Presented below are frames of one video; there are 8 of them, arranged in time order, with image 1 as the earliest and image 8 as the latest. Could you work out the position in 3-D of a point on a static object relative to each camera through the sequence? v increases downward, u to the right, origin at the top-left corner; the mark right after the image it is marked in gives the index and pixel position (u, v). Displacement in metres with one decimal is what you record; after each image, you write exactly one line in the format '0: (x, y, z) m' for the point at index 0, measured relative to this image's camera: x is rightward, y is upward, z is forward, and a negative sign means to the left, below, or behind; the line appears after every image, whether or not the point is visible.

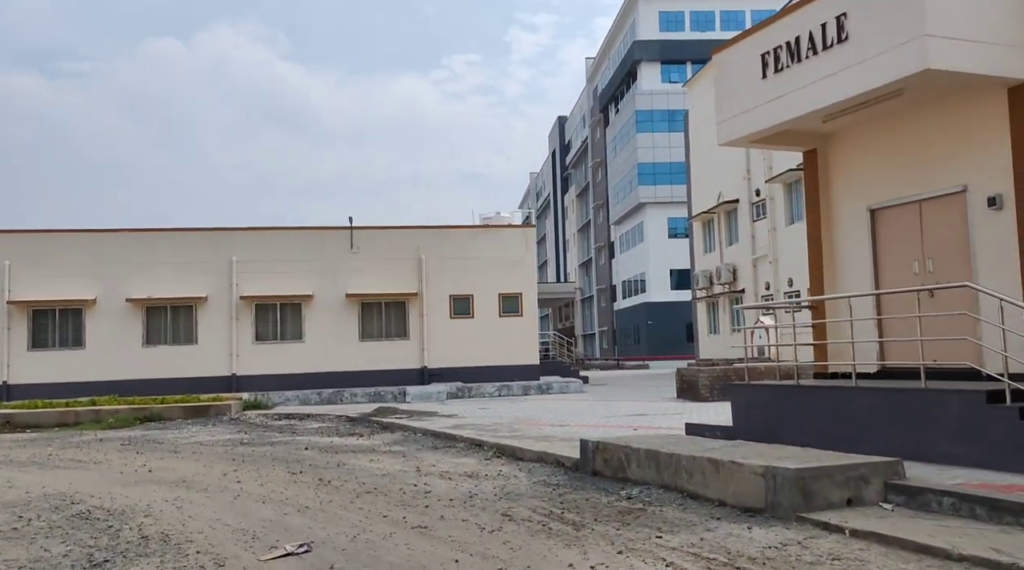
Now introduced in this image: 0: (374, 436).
0: (-2.4, -2.6, +16.2) m
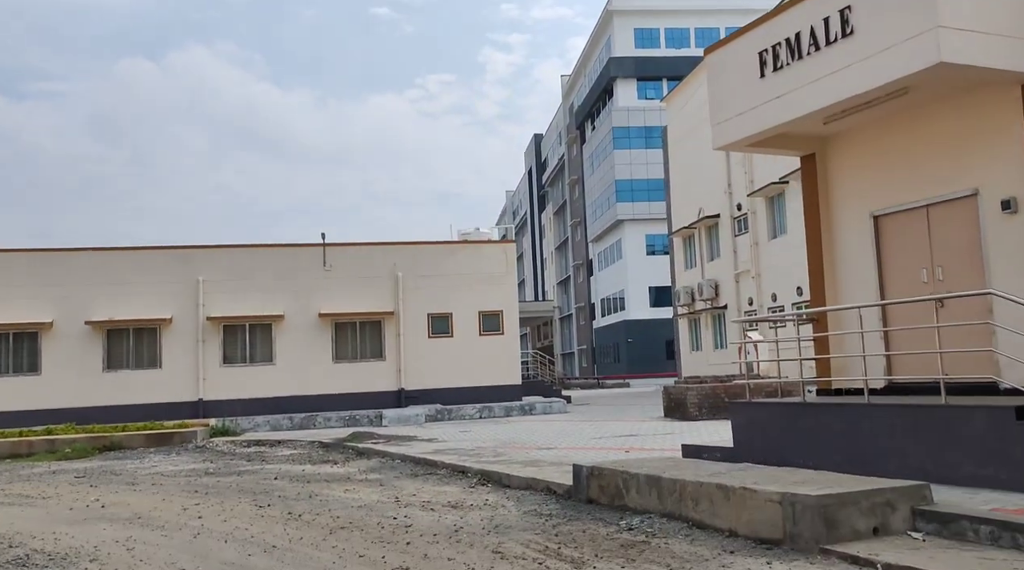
0: (-2.6, -2.9, +15.3) m
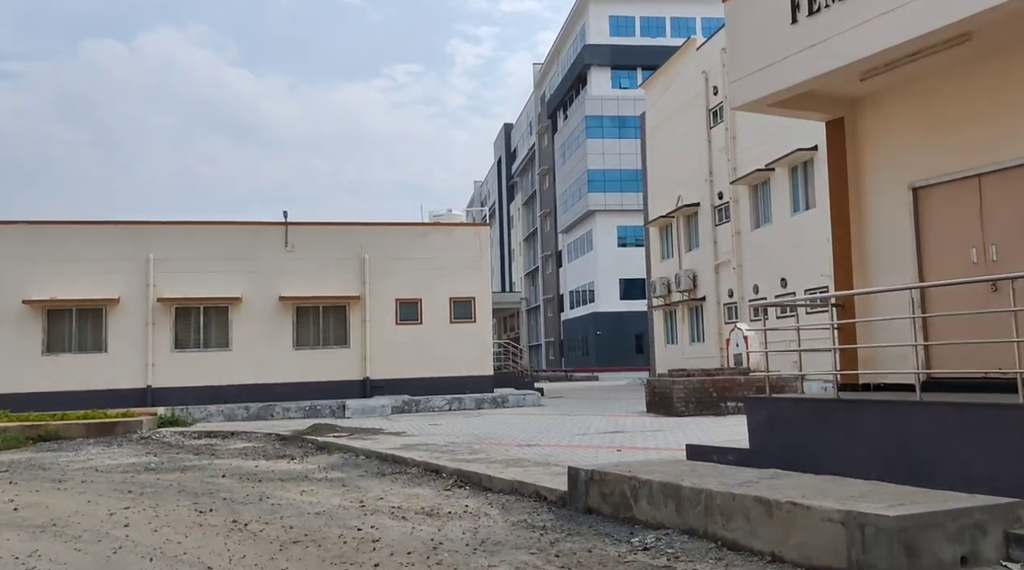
0: (-3.0, -2.6, +13.8) m
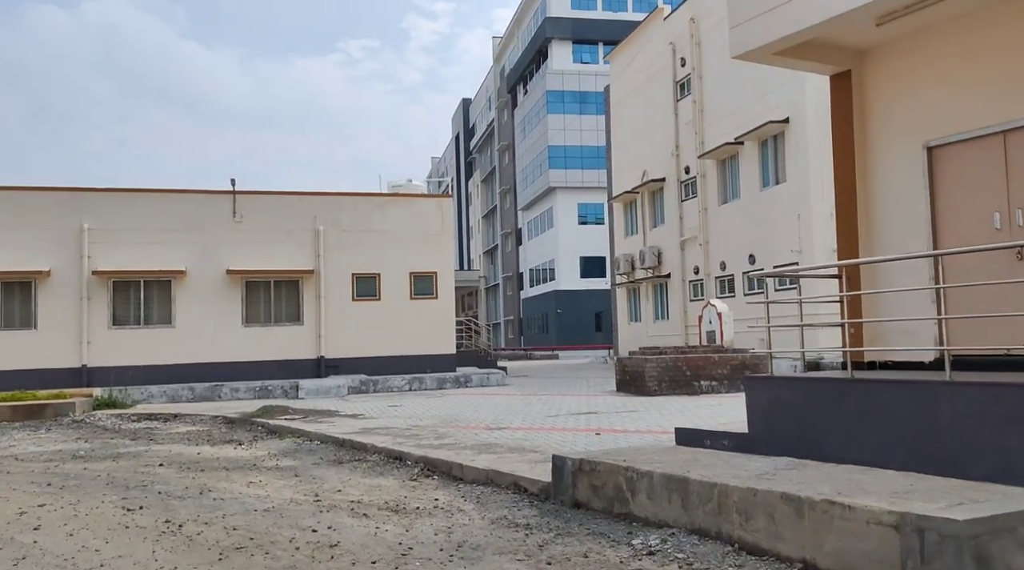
0: (-3.4, -2.1, +12.7) m
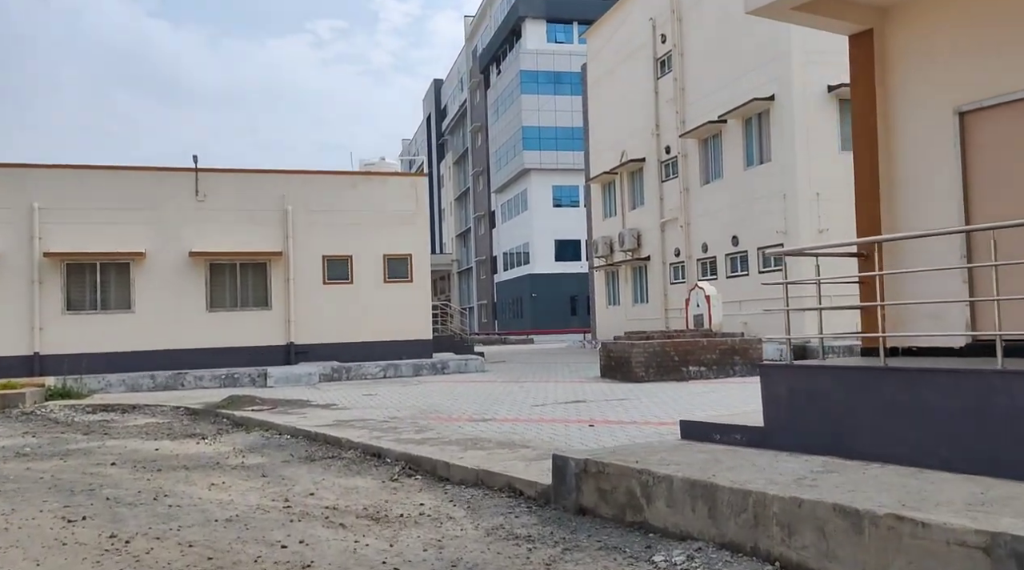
0: (-3.6, -1.9, +11.8) m
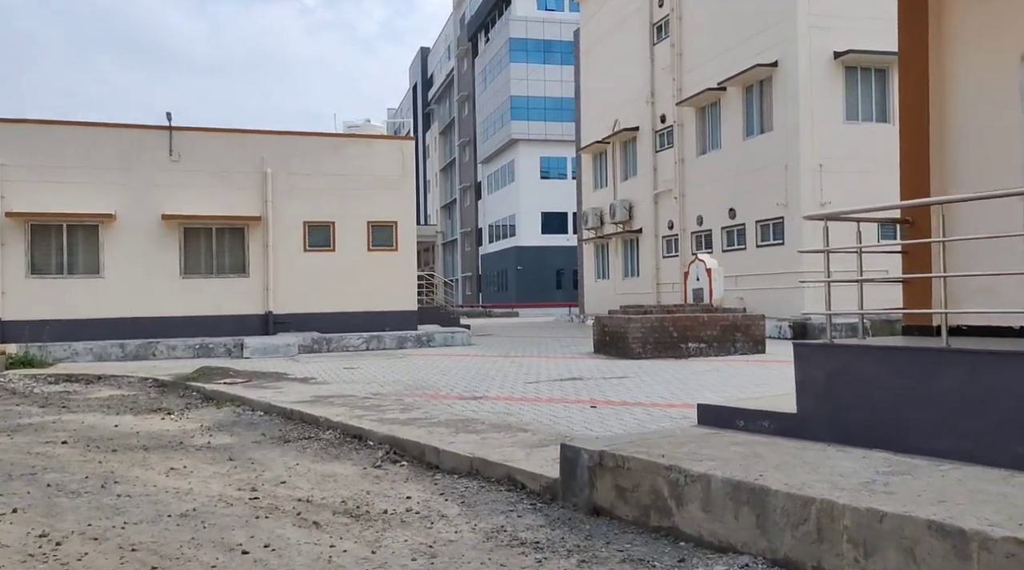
0: (-3.7, -1.5, +10.8) m
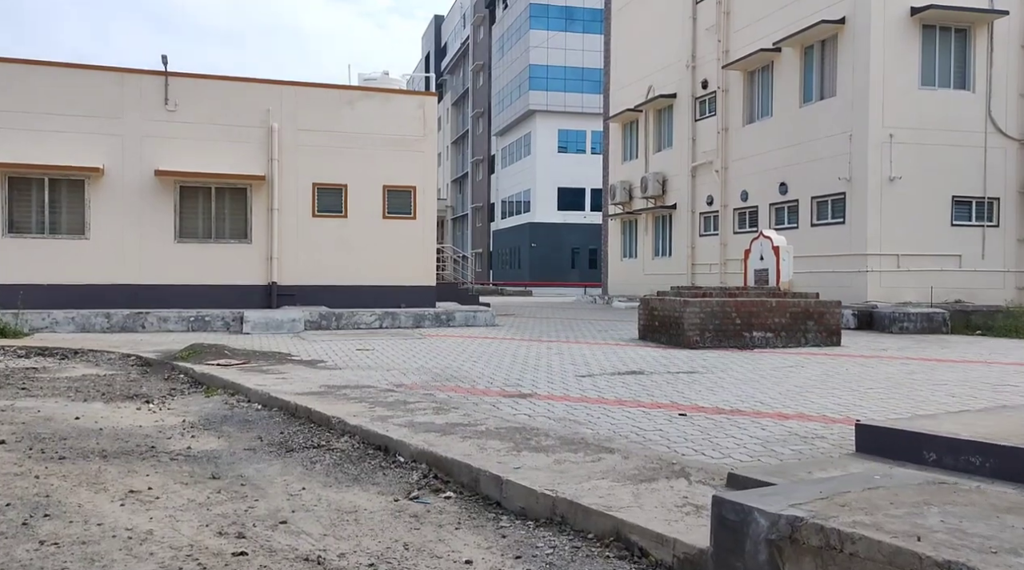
0: (-3.2, -1.1, +8.8) m
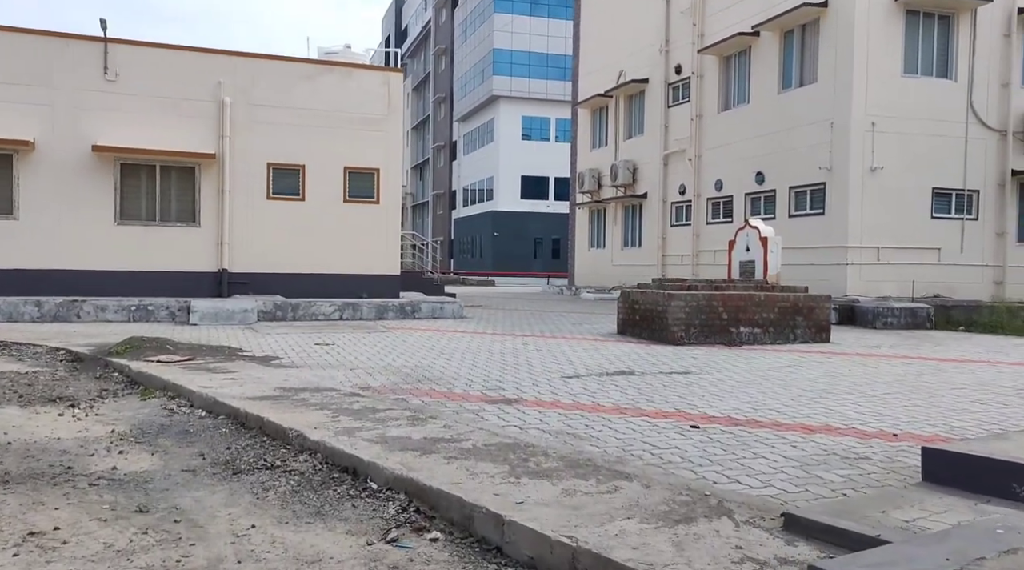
0: (-3.3, -1.0, +7.6) m
